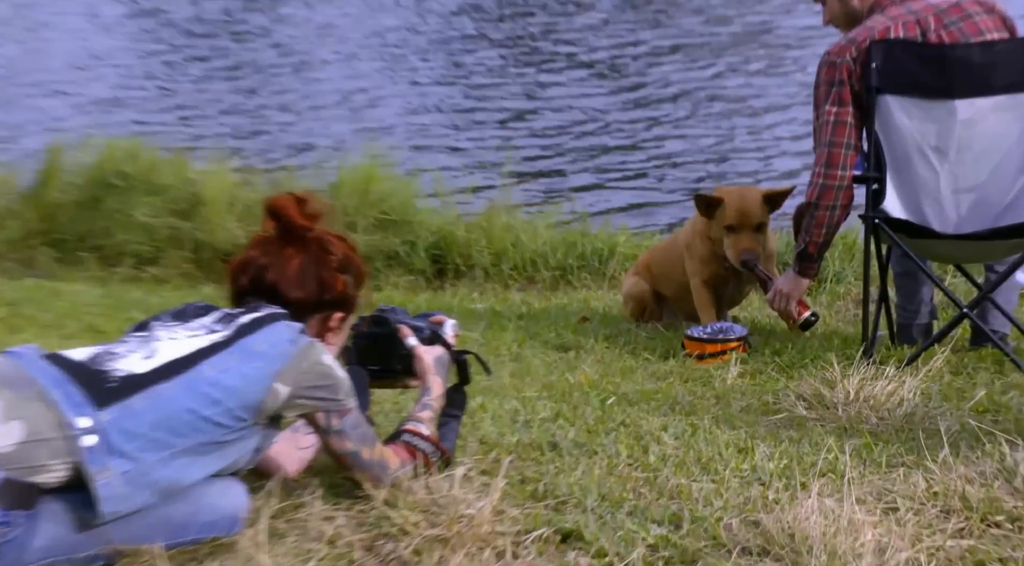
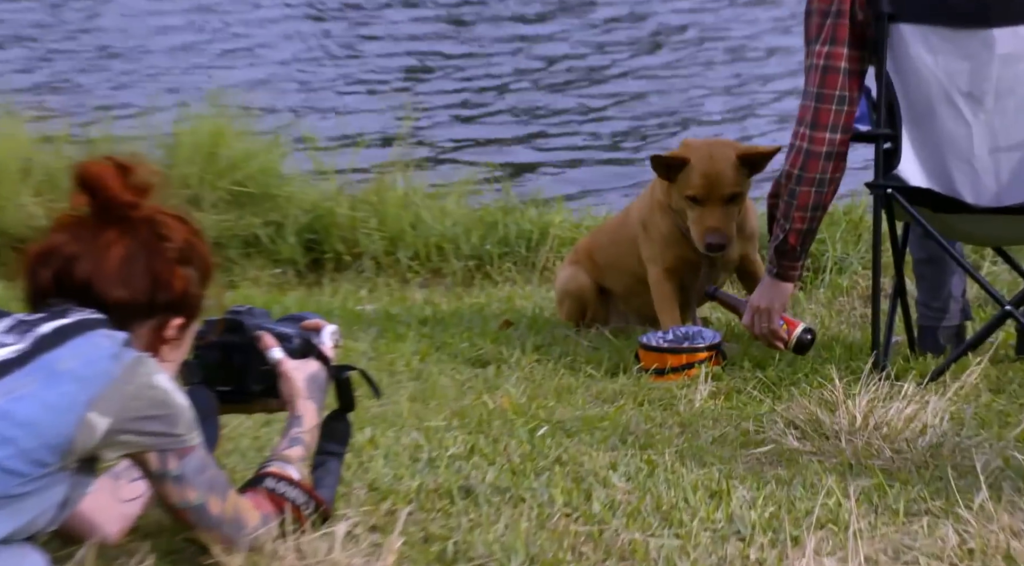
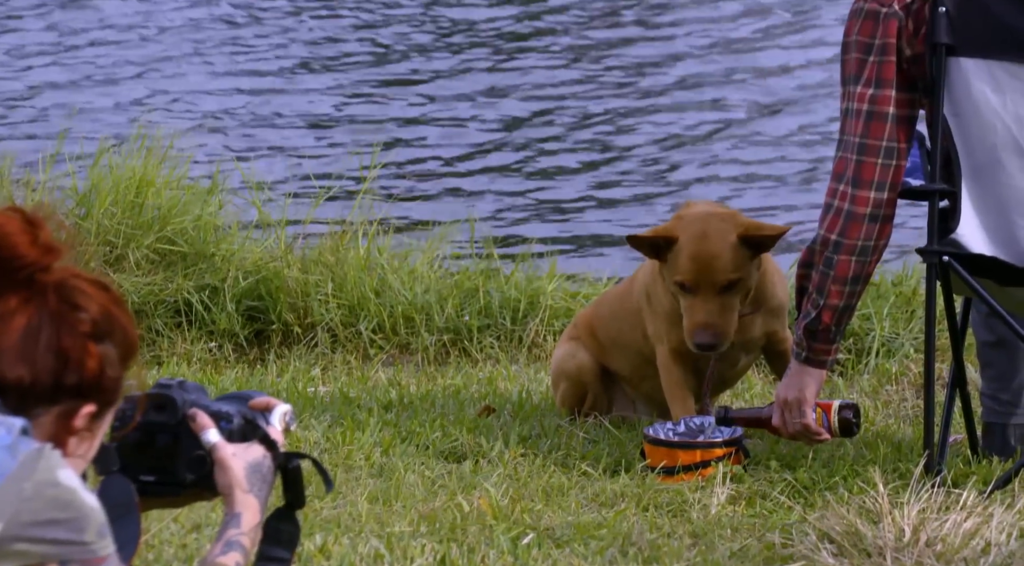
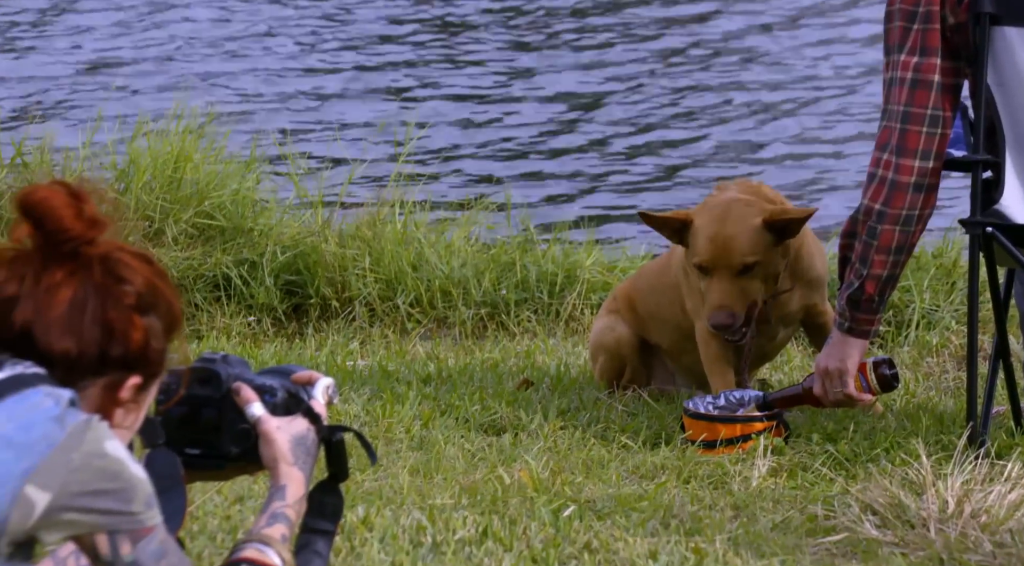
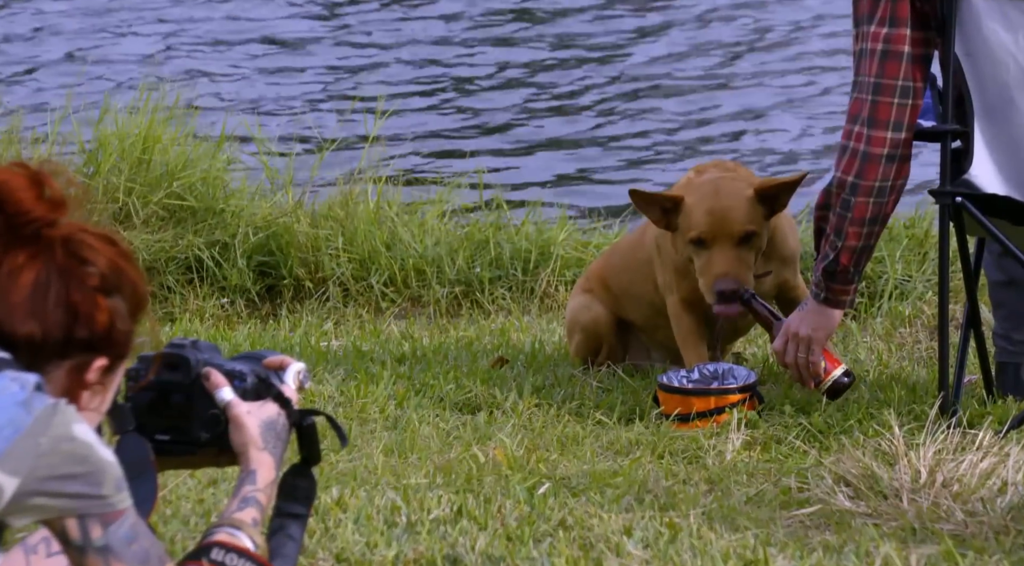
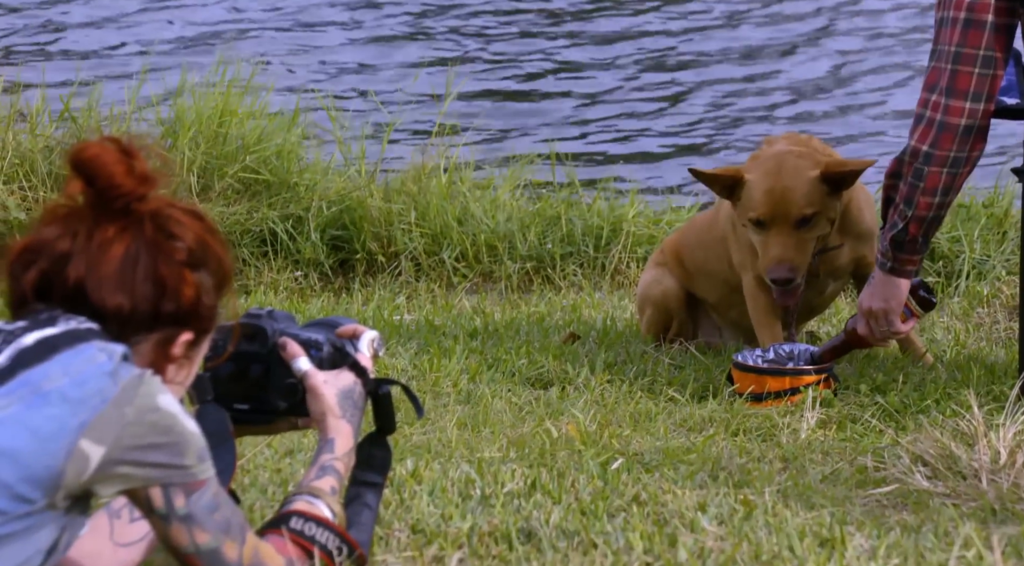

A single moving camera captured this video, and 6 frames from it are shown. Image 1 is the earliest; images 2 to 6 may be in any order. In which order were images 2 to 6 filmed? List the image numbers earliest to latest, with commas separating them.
2, 5, 3, 4, 6
